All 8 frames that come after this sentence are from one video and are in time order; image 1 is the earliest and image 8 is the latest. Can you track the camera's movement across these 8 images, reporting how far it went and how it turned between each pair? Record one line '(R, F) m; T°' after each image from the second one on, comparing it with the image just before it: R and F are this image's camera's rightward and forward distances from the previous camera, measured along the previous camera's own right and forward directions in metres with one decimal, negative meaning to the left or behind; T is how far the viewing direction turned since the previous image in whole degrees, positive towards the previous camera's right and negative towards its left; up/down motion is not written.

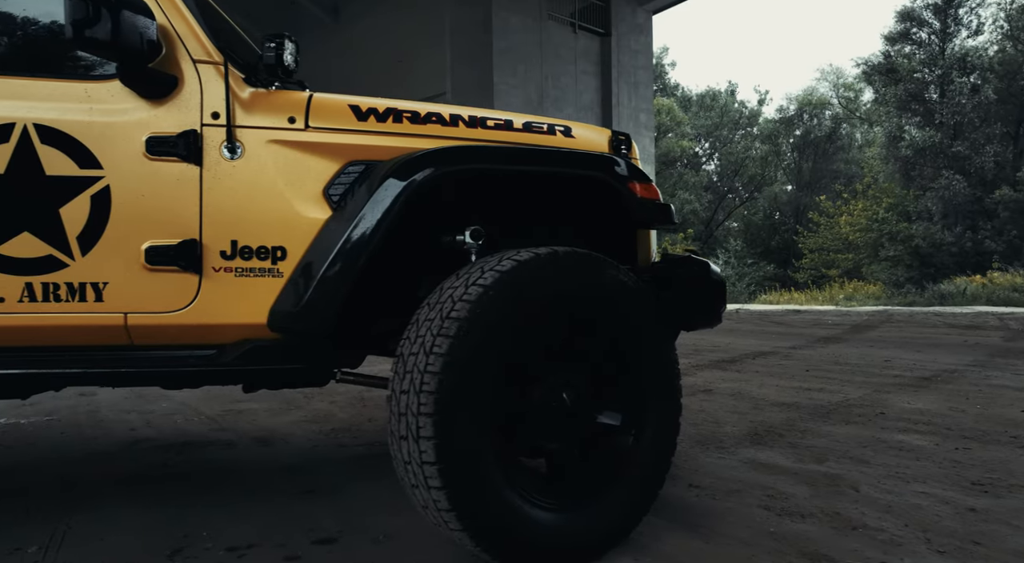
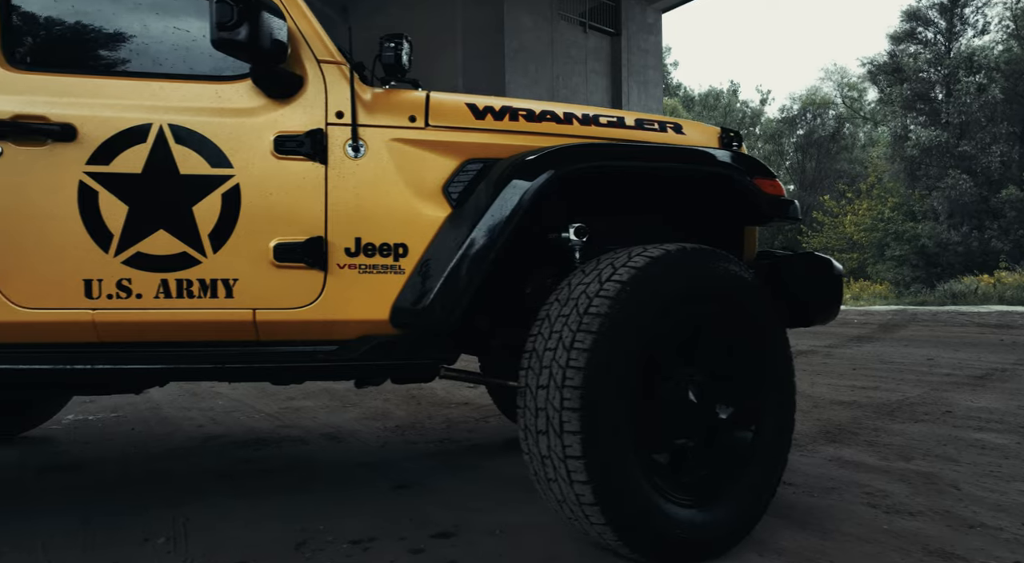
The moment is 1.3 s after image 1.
(-0.3, 0.0) m; -2°
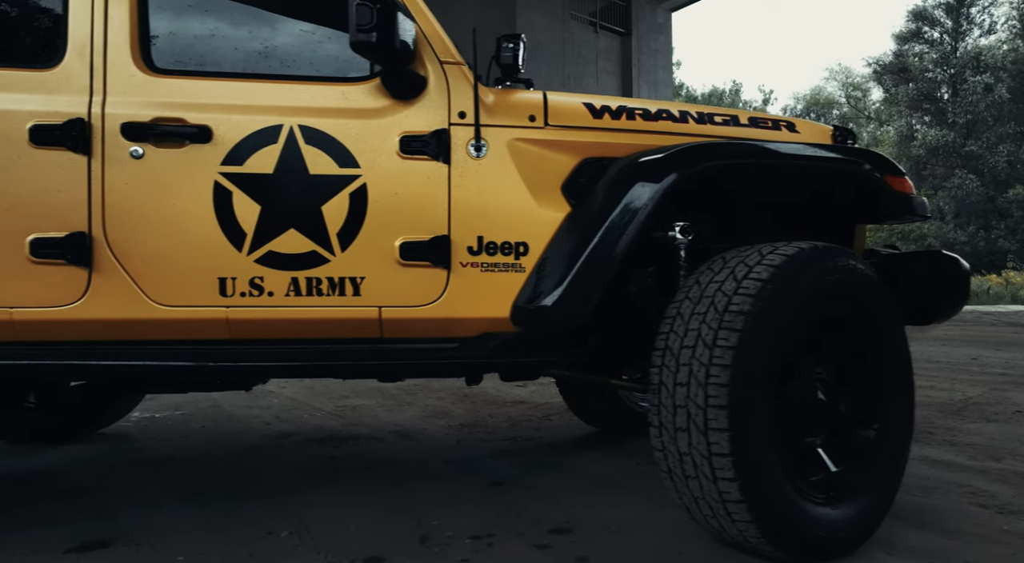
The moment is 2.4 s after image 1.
(-0.3, 0.0) m; -2°
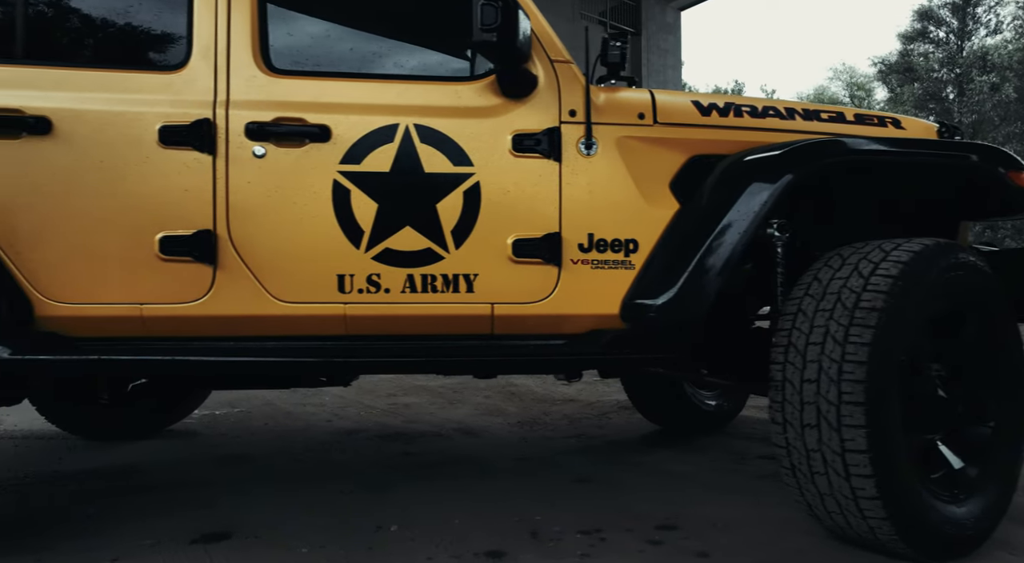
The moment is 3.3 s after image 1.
(-0.3, 0.0) m; -2°
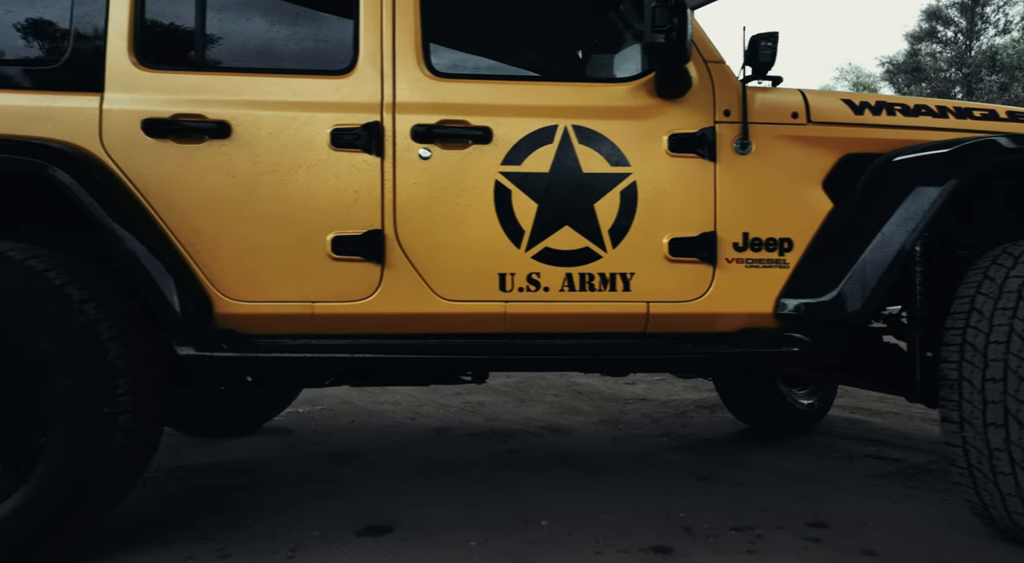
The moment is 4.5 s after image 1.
(-0.4, 0.0) m; -2°
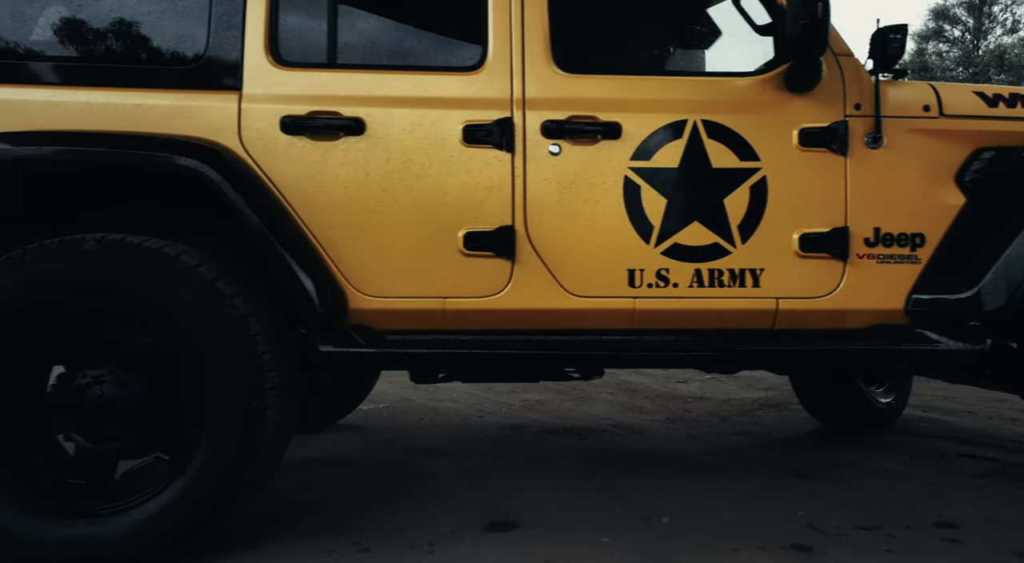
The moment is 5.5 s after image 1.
(-0.3, 0.0) m; -2°
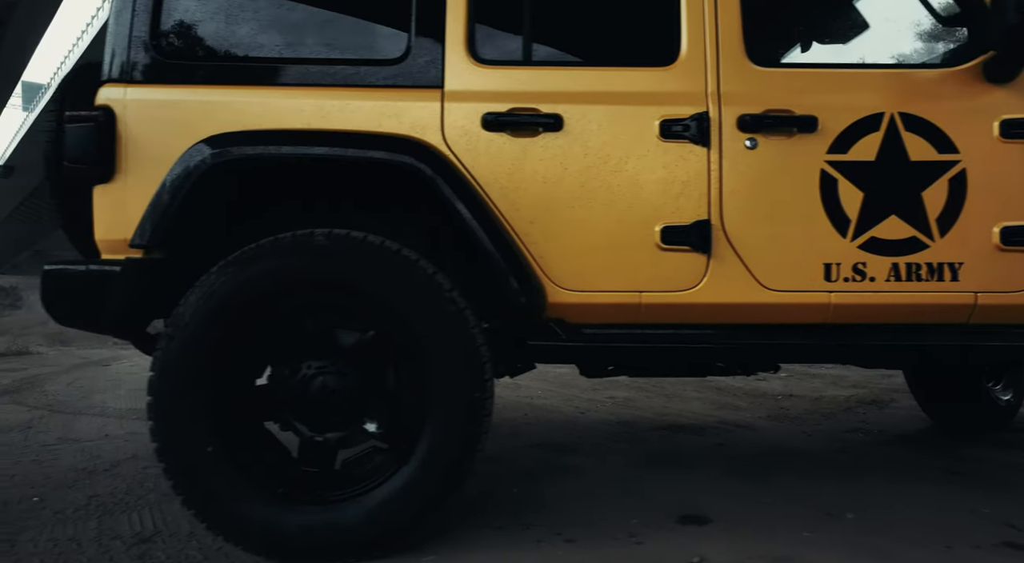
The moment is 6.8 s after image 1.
(-0.5, 0.0) m; -3°
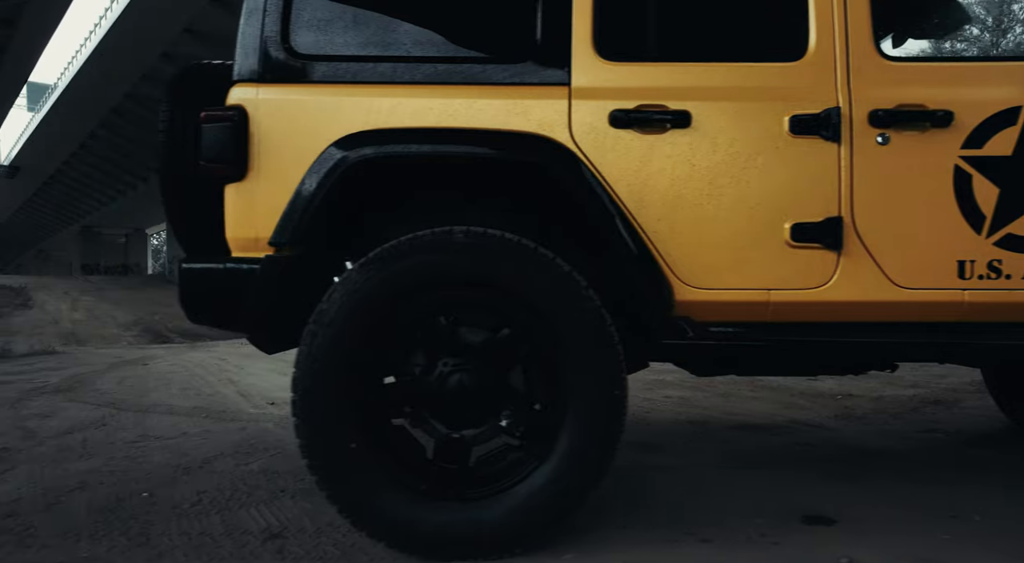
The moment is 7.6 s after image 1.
(-0.3, 0.0) m; -2°
